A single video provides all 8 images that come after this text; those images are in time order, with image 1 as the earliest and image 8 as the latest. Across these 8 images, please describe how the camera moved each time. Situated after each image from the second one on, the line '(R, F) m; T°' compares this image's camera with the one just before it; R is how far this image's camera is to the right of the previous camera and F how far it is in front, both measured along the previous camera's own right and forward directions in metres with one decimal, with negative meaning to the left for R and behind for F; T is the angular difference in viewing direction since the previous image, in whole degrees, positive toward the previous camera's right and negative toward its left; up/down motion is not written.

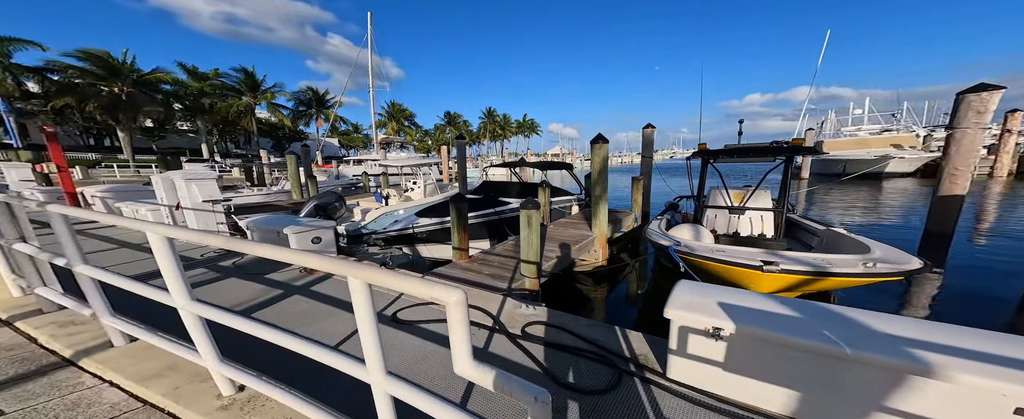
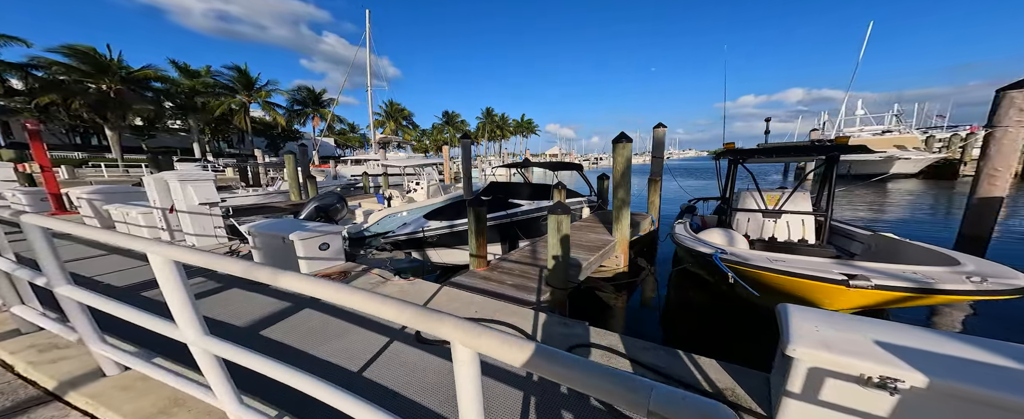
(-0.4, +0.3) m; +1°
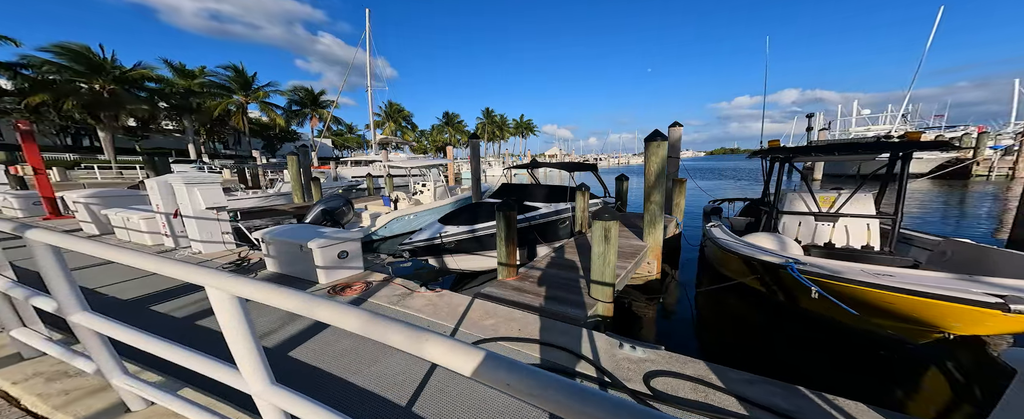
(-0.5, +0.3) m; +1°
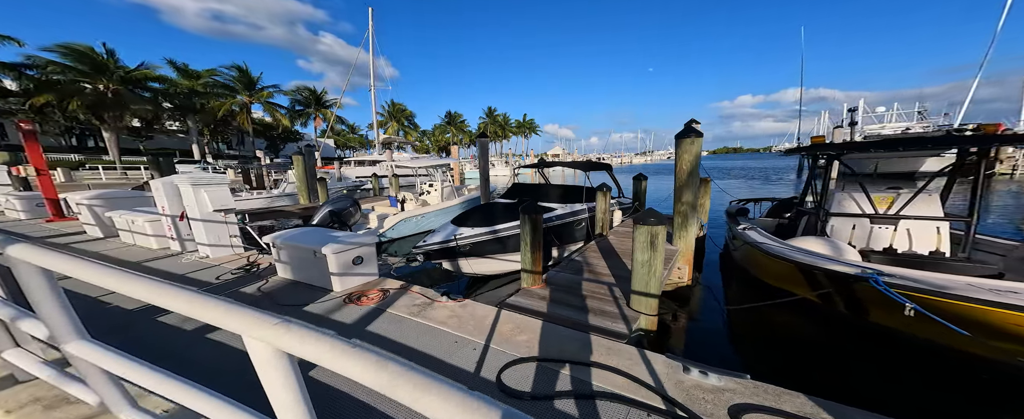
(-0.3, +0.3) m; 0°
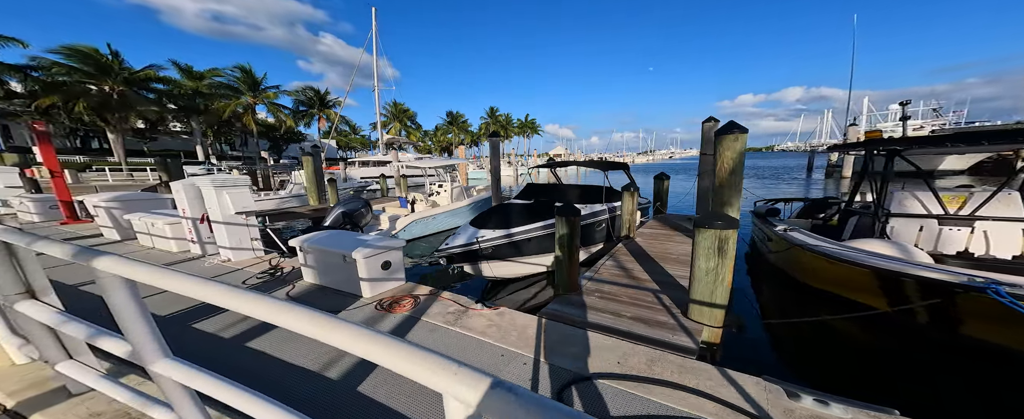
(-0.5, +0.1) m; 0°
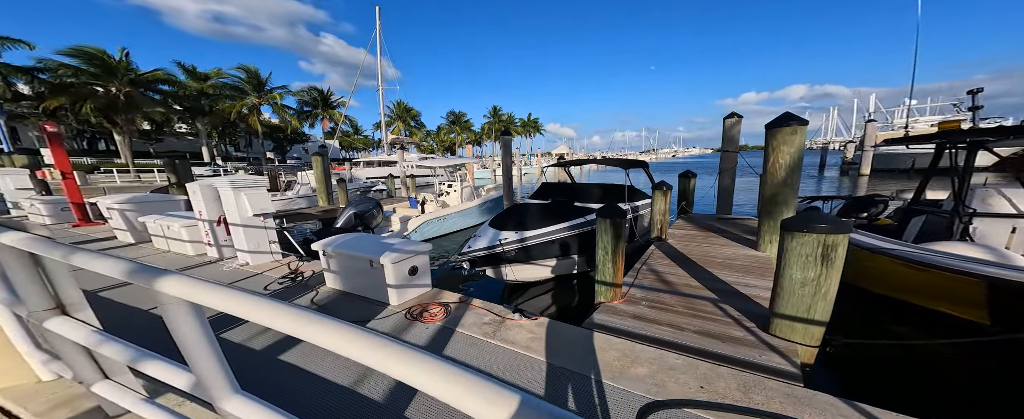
(-0.4, +0.2) m; 0°
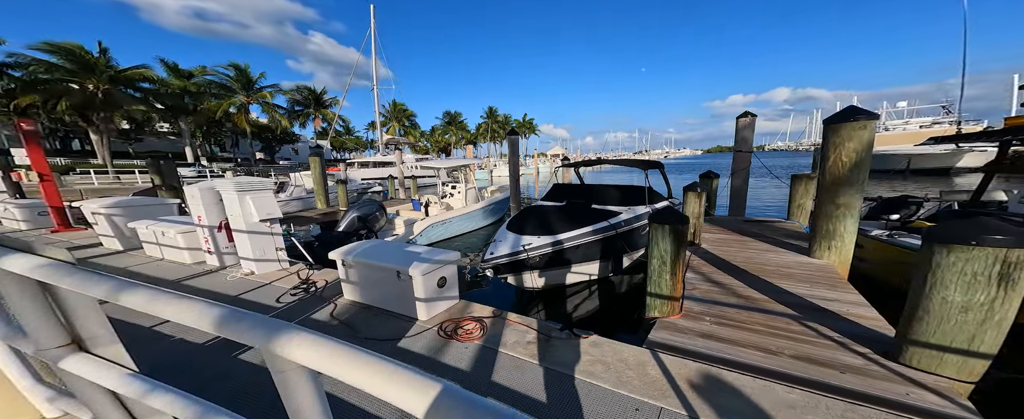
(-0.6, +0.3) m; +2°
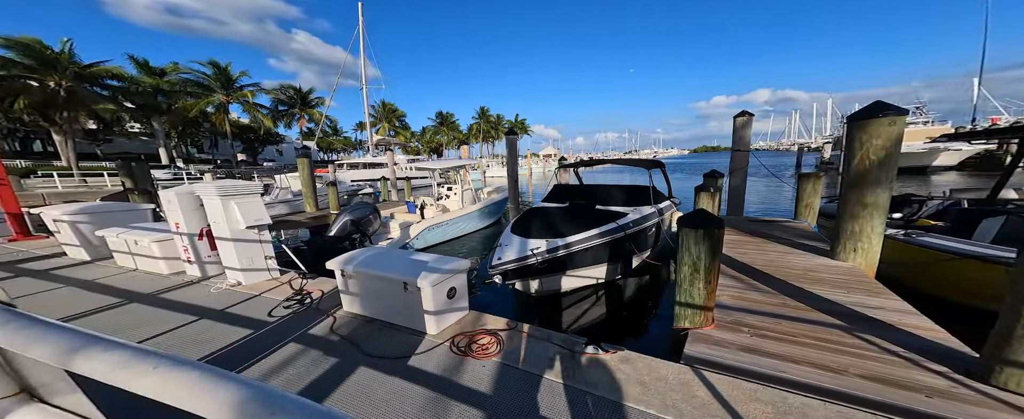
(-0.3, +0.3) m; +2°
